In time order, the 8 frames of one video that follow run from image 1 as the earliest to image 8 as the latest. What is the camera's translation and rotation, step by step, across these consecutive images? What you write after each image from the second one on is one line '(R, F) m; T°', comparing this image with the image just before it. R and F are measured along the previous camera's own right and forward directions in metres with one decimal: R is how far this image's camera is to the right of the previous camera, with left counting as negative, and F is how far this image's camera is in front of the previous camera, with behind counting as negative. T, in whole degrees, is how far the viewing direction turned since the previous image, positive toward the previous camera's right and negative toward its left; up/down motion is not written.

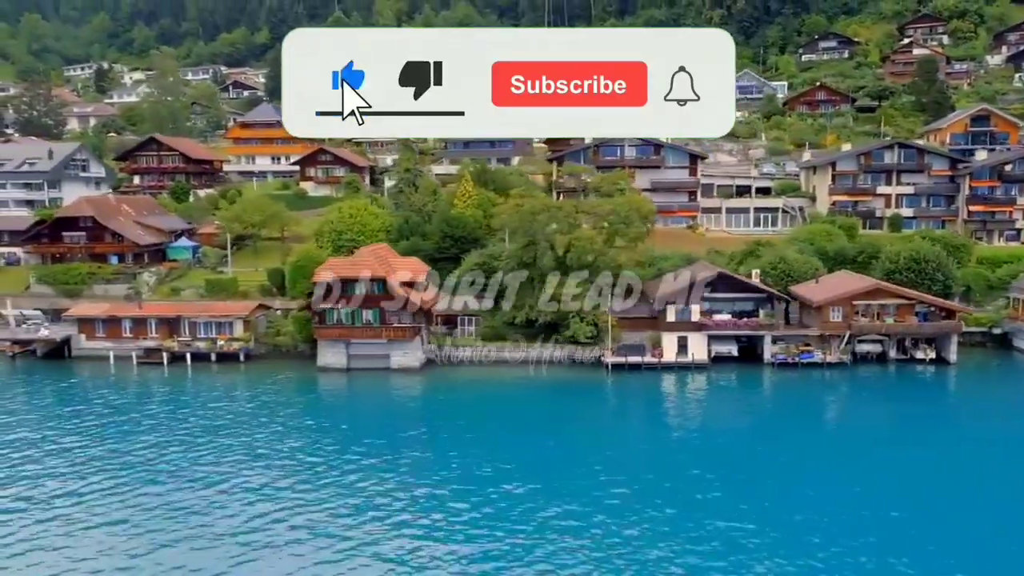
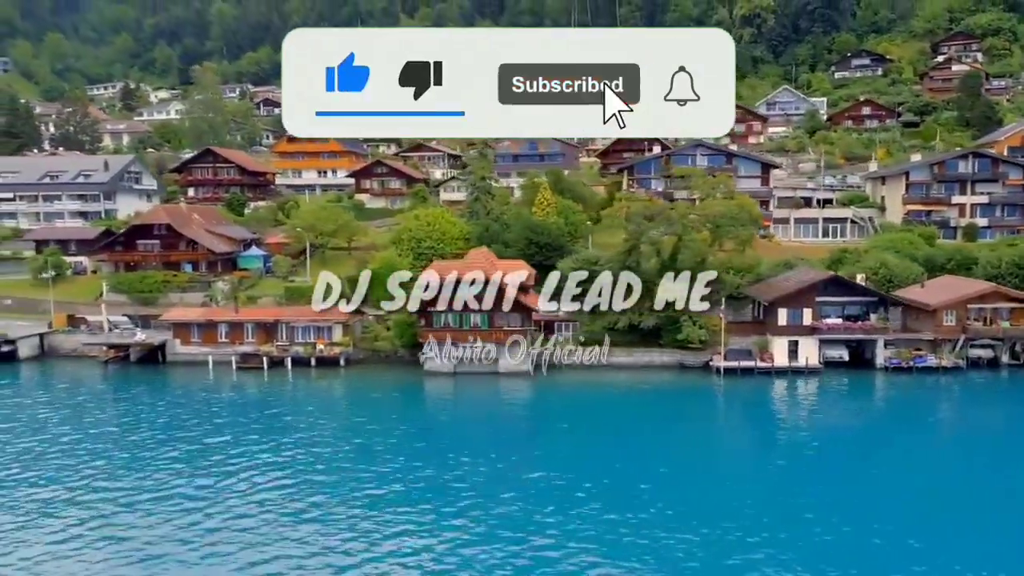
(-3.8, +0.4) m; 0°
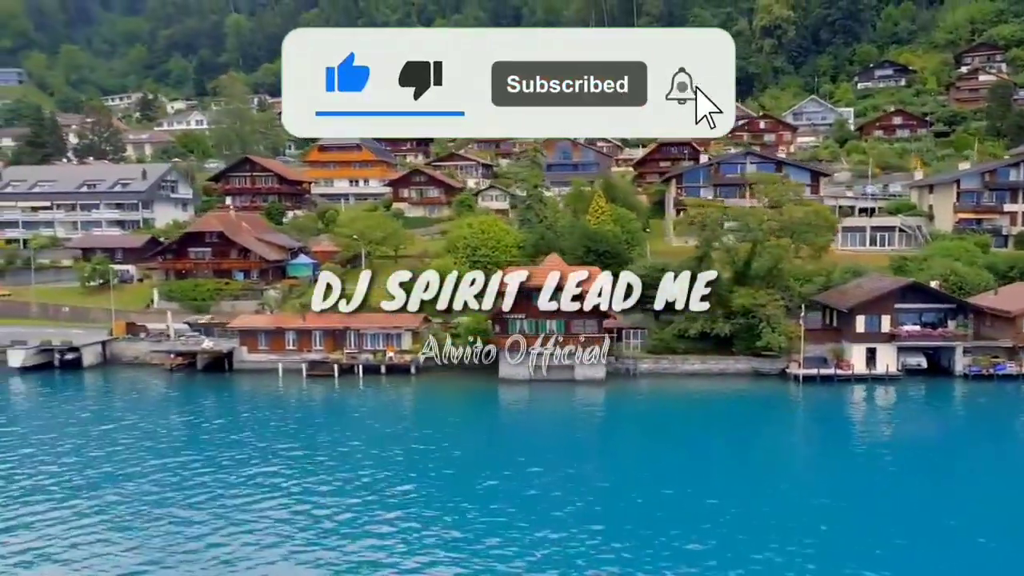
(-2.6, +0.3) m; 0°
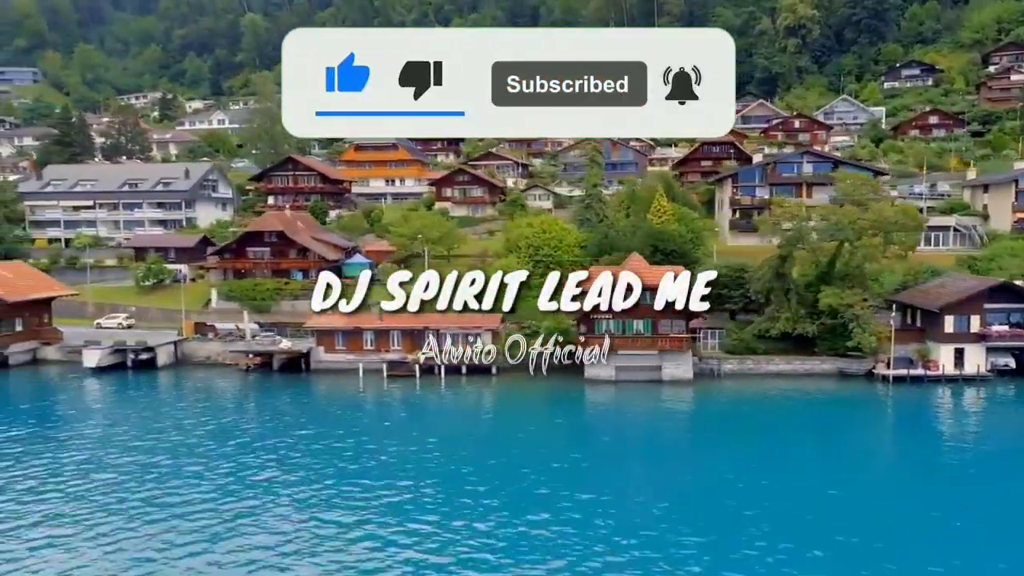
(-2.9, +0.3) m; 0°
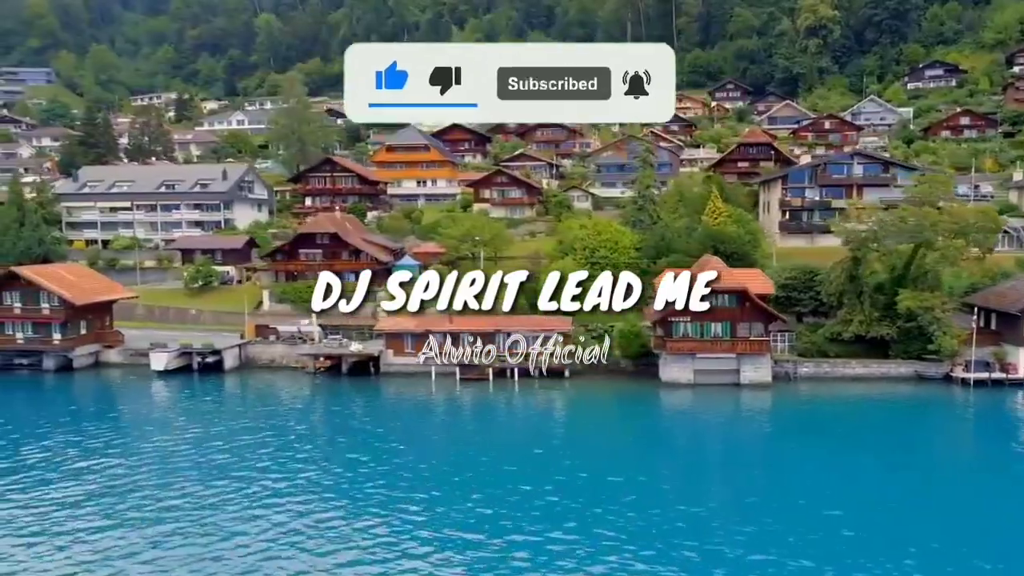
(-2.6, +0.2) m; 0°
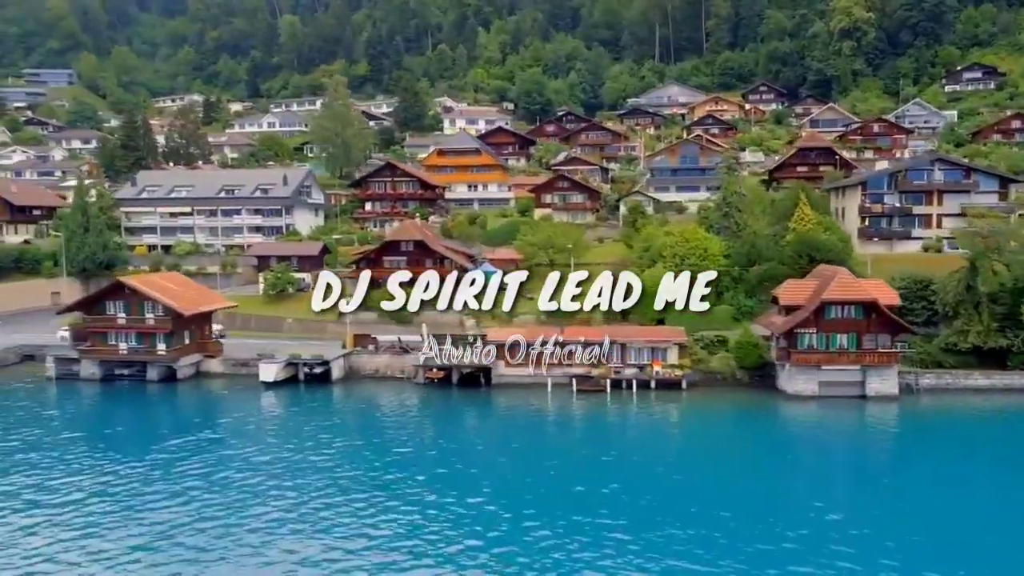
(-4.1, +0.3) m; 0°
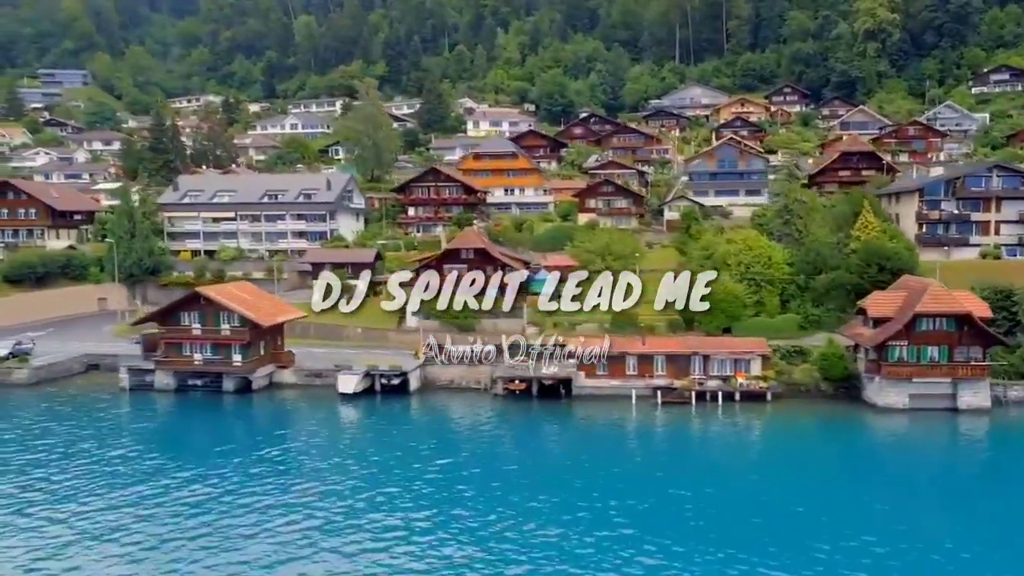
(-2.9, +0.2) m; 0°
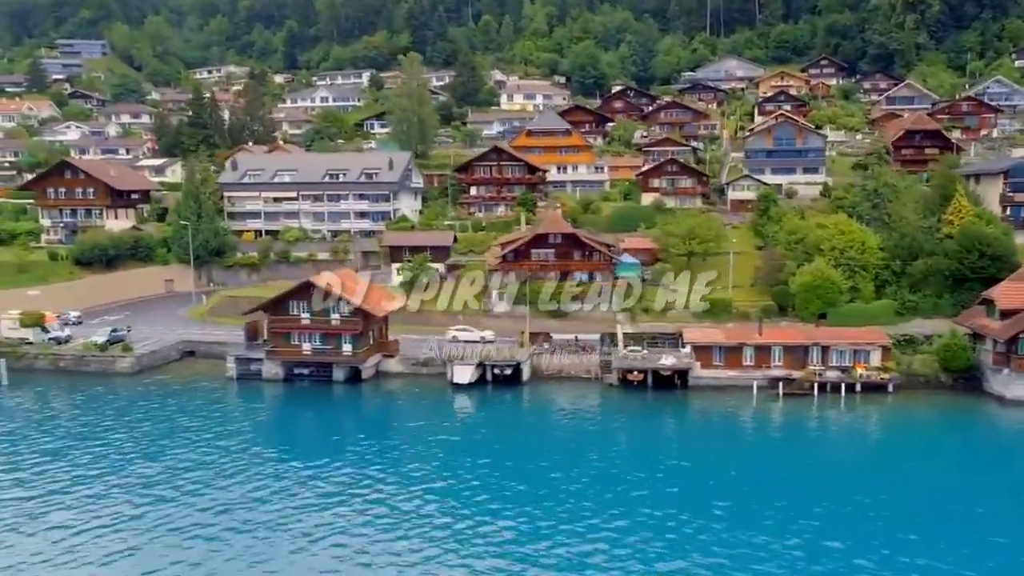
(-4.1, +0.3) m; 0°
